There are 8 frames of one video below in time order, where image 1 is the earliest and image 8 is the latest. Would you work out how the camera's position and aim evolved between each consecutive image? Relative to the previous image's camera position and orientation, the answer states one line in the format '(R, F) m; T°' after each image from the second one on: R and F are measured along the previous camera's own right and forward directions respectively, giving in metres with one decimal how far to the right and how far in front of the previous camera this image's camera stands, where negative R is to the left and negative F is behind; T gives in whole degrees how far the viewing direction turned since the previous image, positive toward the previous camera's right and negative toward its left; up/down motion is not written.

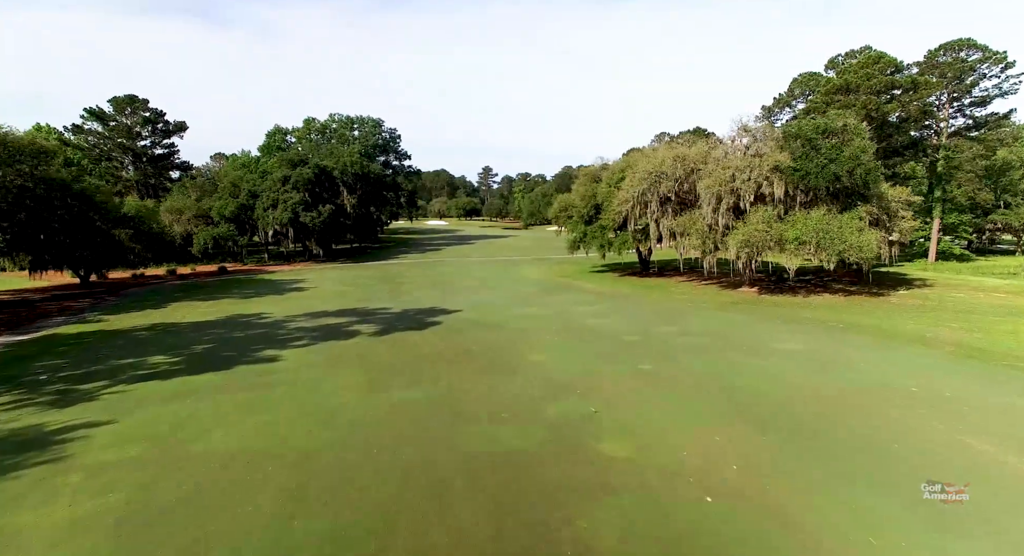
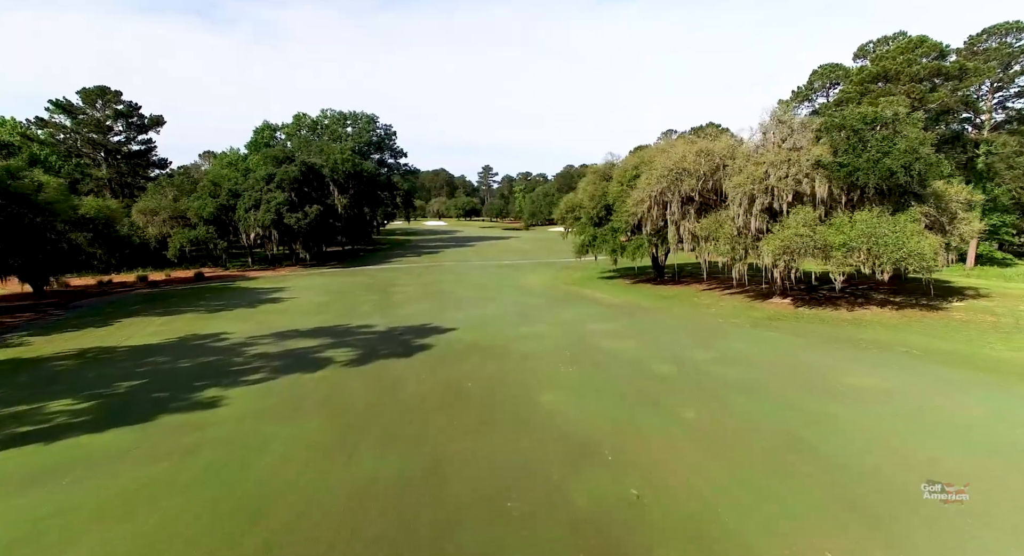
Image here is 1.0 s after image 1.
(-0.1, +2.6) m; 0°
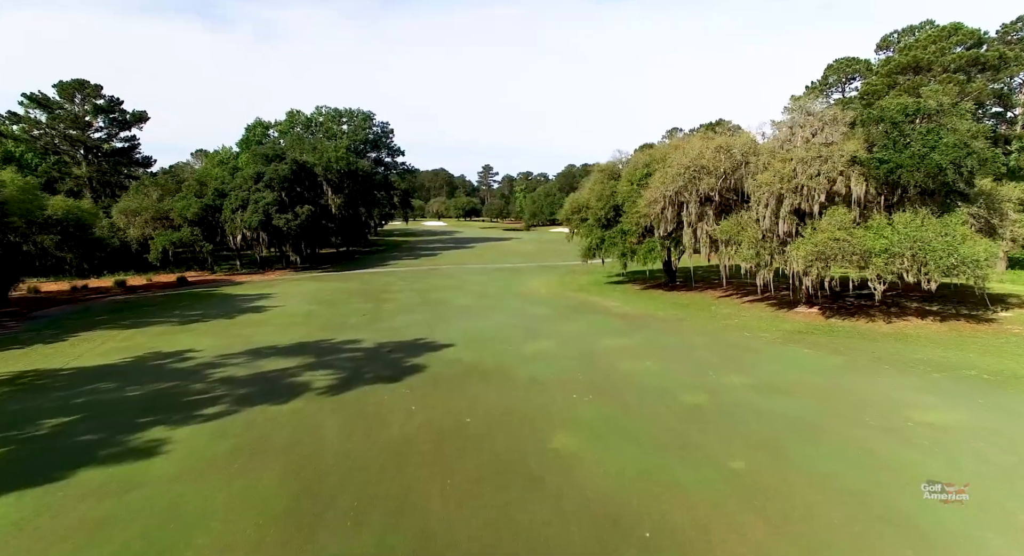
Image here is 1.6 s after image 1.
(-0.1, +1.7) m; 0°
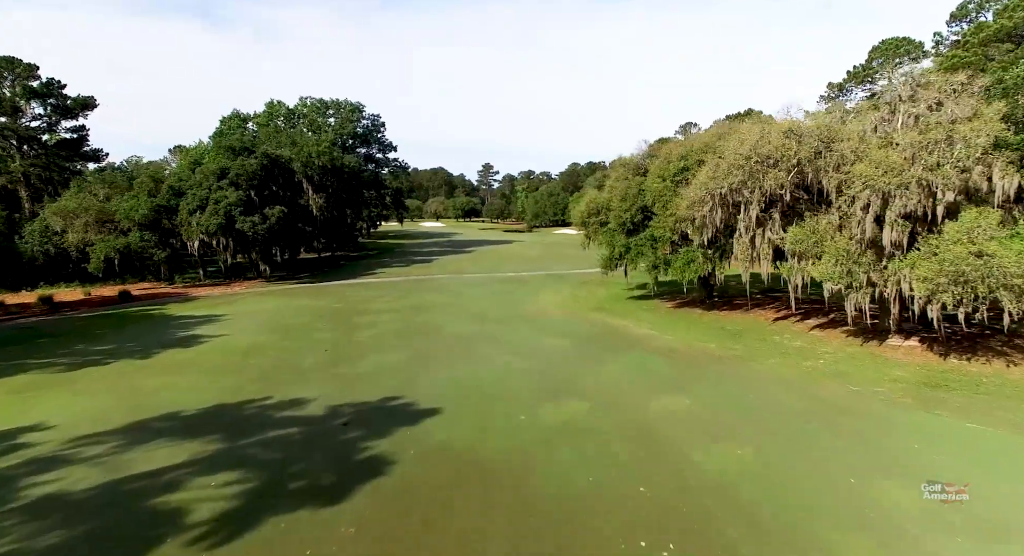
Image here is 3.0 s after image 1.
(-0.2, +4.5) m; 0°
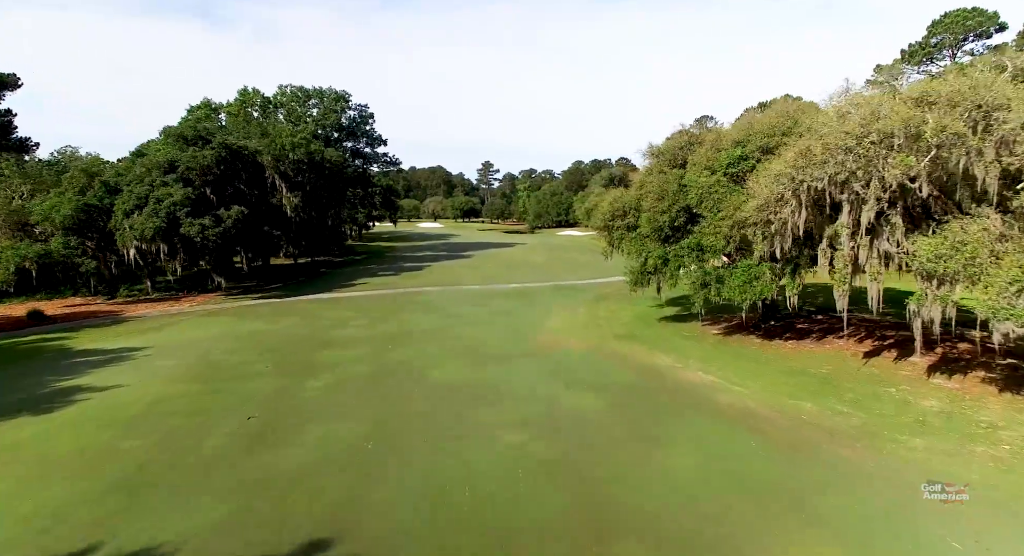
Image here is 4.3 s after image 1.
(-0.2, +4.7) m; 0°
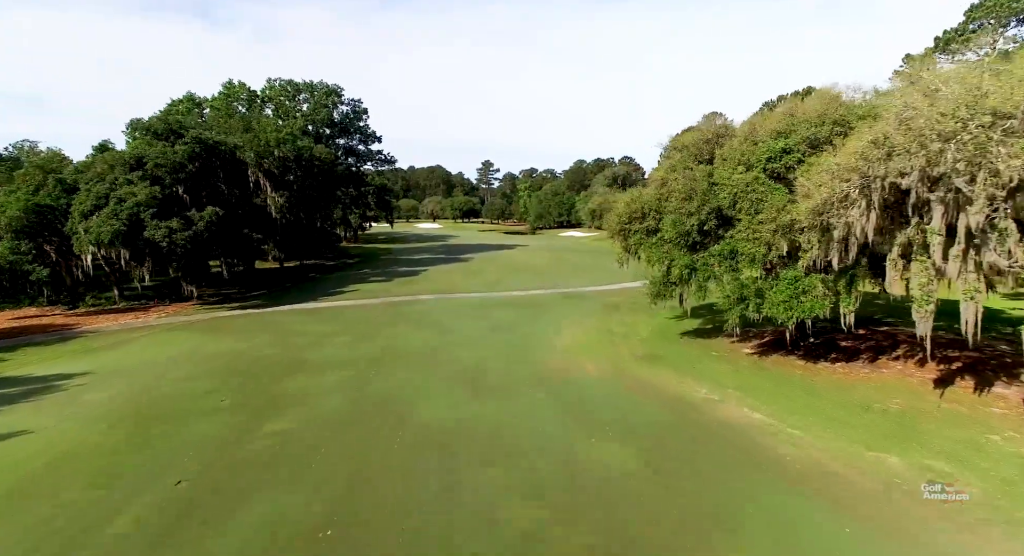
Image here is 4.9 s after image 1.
(-0.1, +2.3) m; 0°
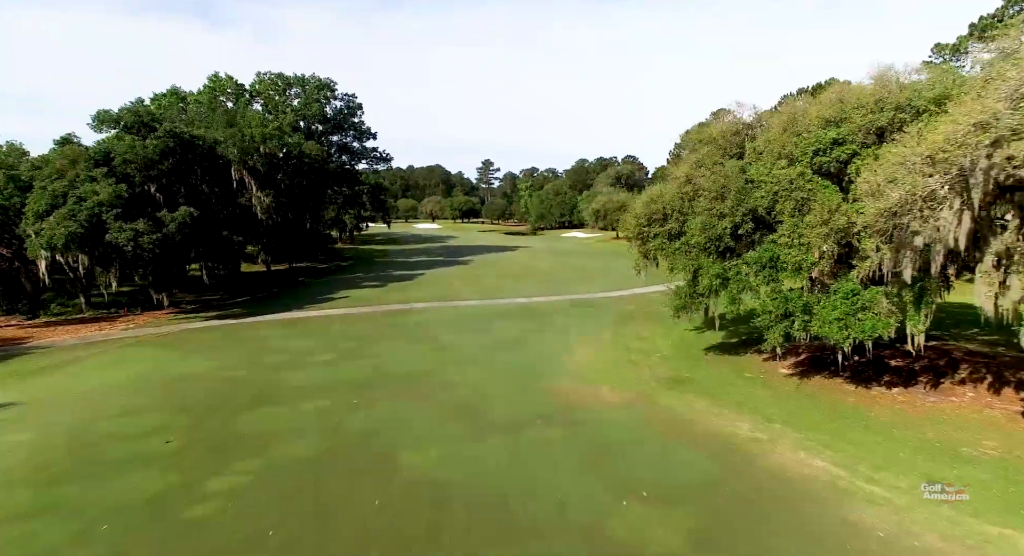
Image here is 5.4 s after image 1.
(-0.1, +2.0) m; 0°
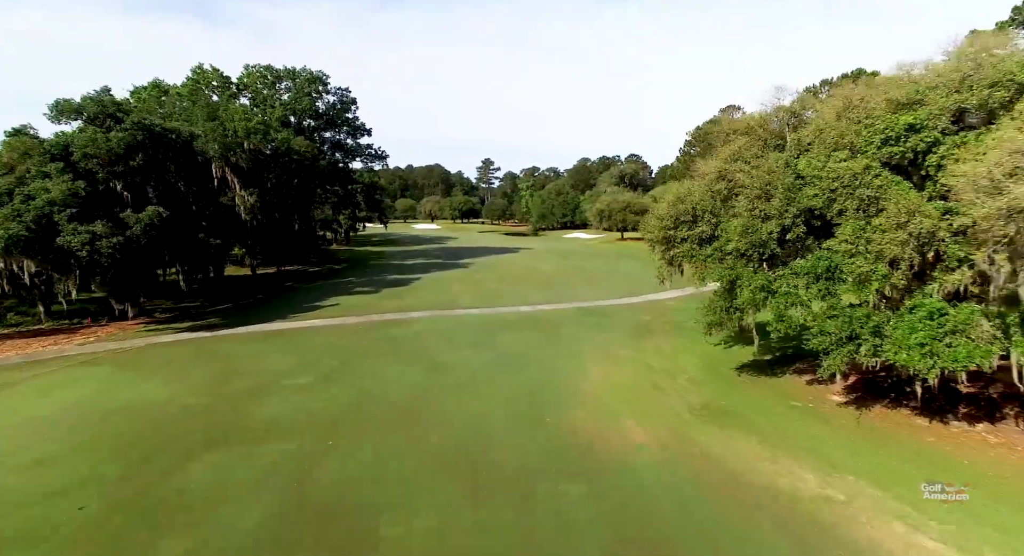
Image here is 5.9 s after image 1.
(-0.2, +2.1) m; 0°
